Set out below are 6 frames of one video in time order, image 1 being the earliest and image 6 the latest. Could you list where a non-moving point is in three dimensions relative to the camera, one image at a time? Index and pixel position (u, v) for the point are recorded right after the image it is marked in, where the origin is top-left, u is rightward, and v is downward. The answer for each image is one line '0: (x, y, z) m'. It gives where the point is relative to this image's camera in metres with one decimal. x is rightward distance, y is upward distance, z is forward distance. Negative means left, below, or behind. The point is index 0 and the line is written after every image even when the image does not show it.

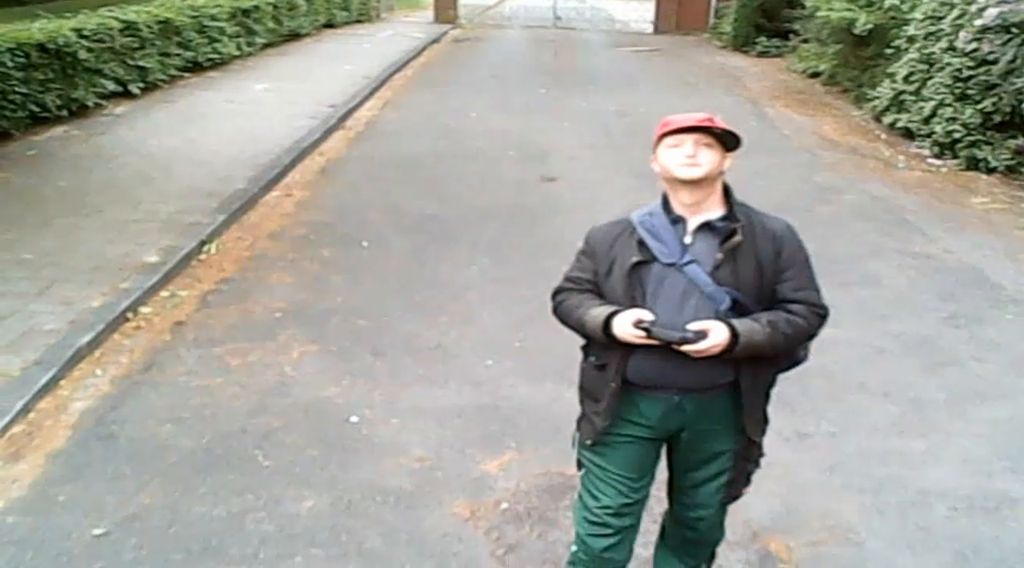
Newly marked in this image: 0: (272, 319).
0: (-1.5, -0.2, +5.3) m
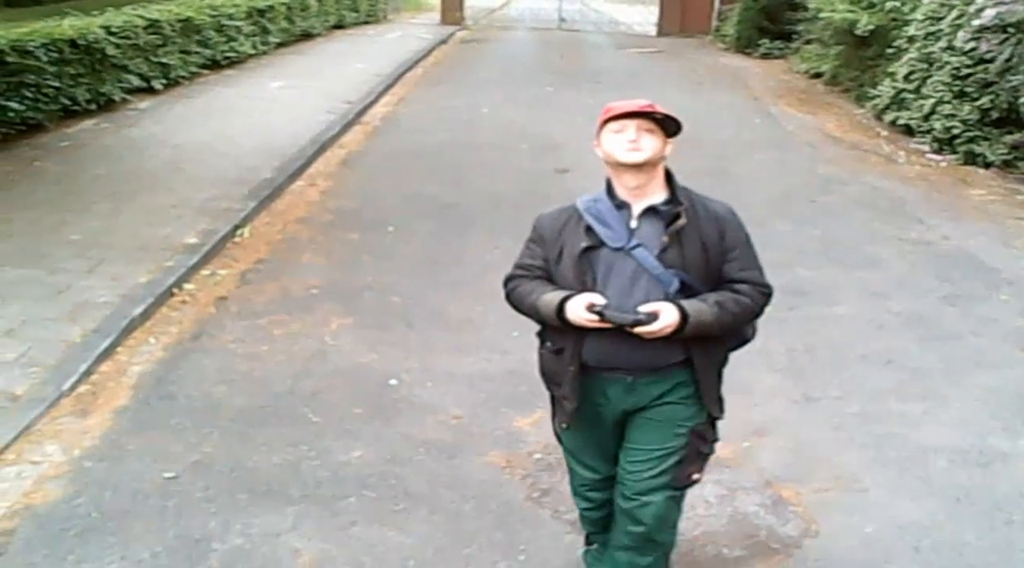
0: (-1.3, -0.1, +5.6) m
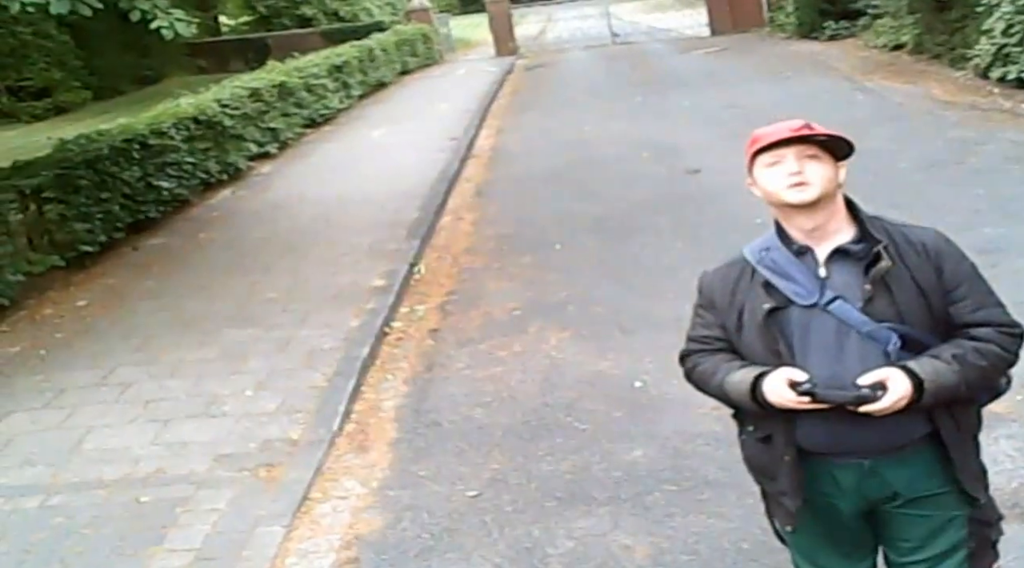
0: (0.0, -0.2, +5.8) m
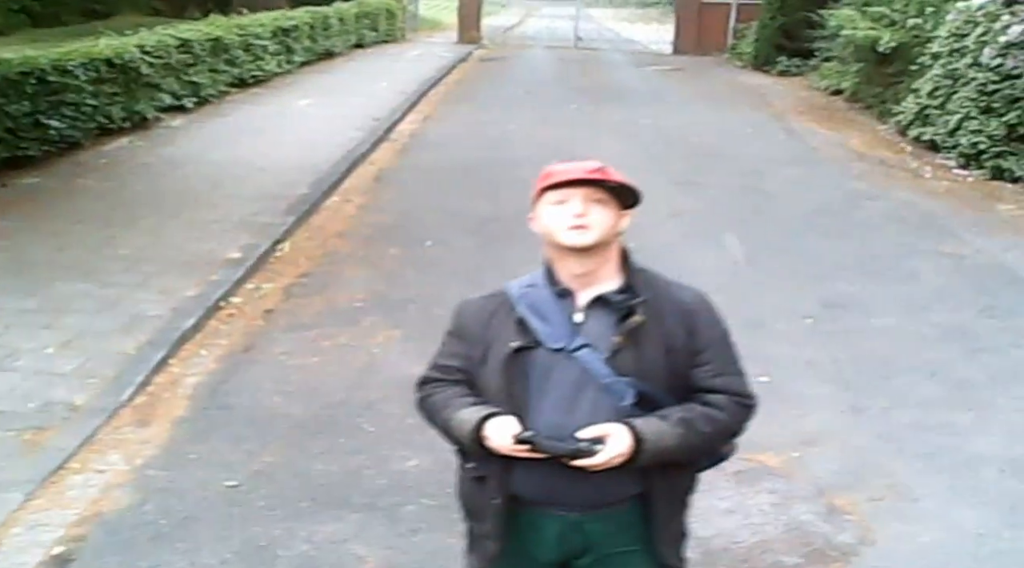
0: (-1.1, -0.2, +5.7) m
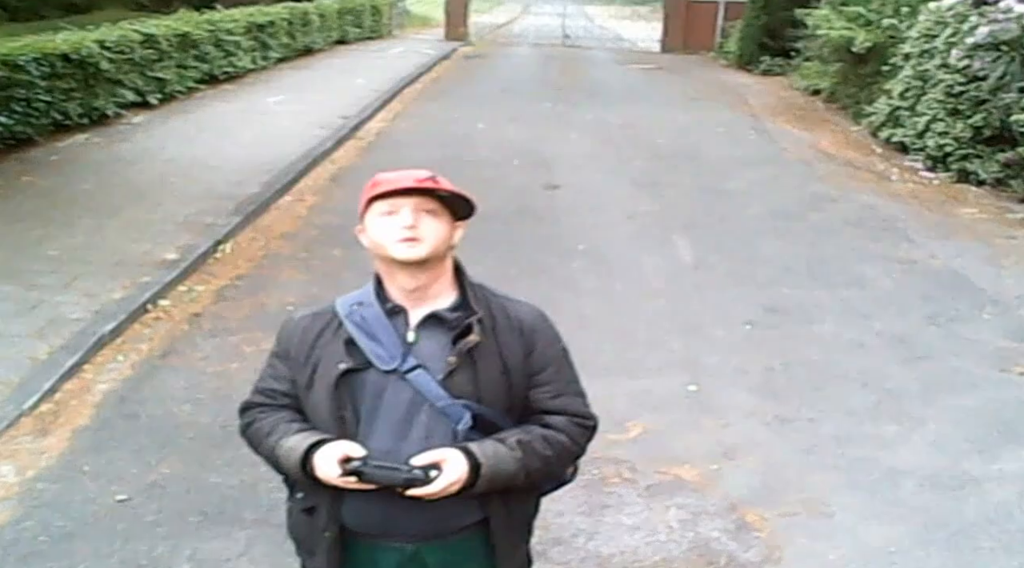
0: (-1.5, -0.2, +5.6) m
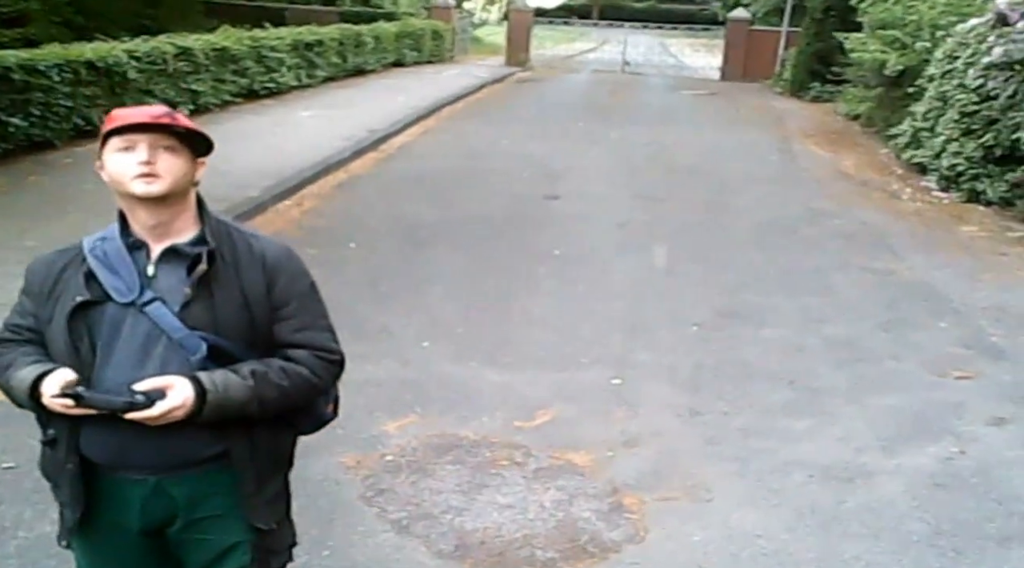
0: (-1.8, -0.1, +5.8) m
